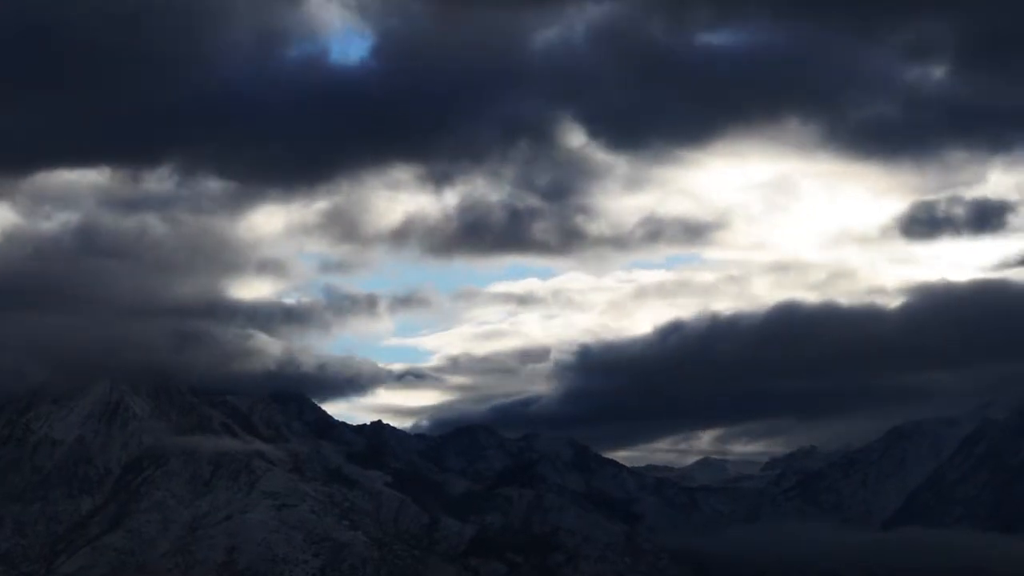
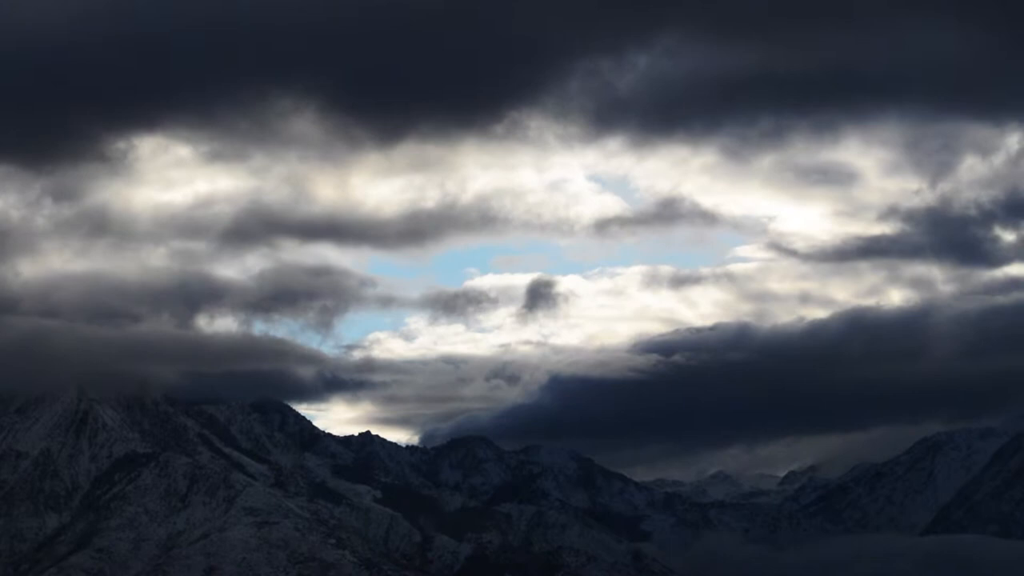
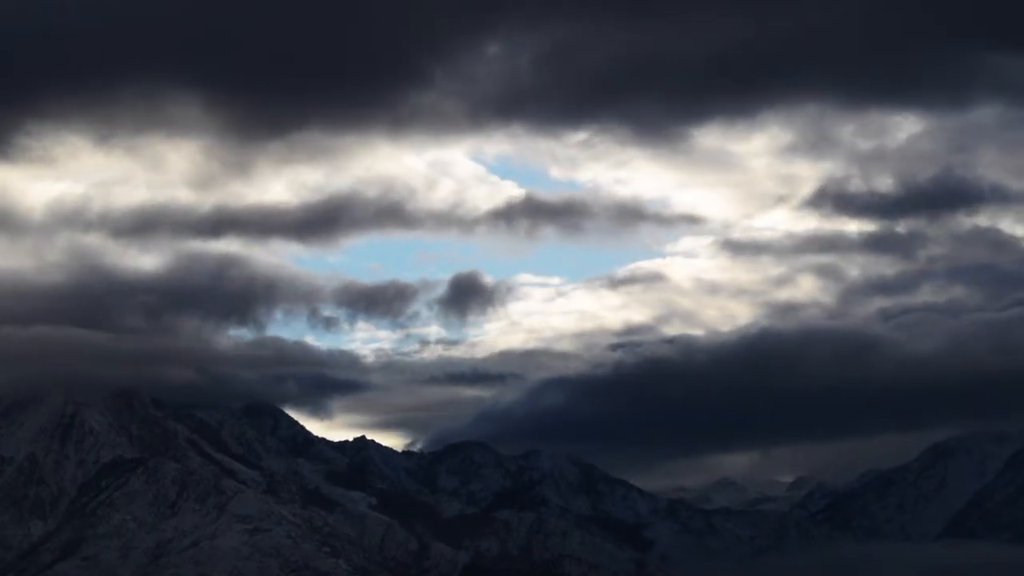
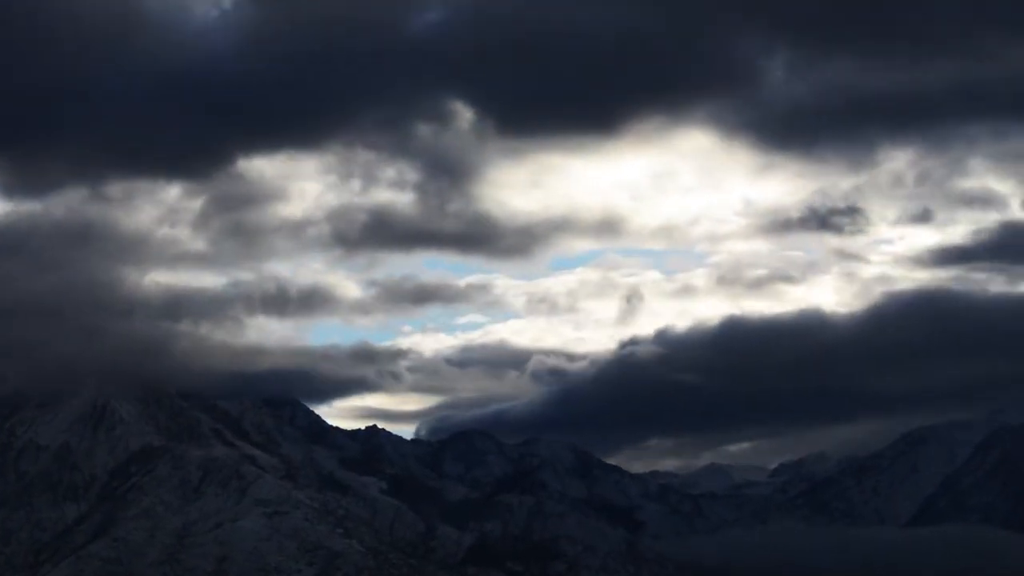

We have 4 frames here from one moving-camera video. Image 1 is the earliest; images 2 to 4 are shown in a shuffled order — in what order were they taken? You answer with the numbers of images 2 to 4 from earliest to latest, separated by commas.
4, 2, 3
